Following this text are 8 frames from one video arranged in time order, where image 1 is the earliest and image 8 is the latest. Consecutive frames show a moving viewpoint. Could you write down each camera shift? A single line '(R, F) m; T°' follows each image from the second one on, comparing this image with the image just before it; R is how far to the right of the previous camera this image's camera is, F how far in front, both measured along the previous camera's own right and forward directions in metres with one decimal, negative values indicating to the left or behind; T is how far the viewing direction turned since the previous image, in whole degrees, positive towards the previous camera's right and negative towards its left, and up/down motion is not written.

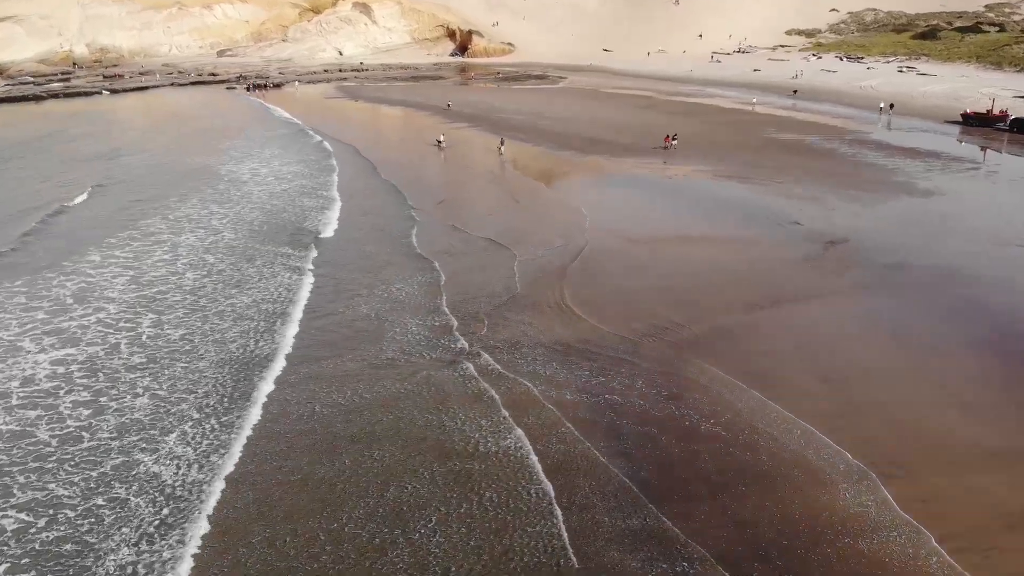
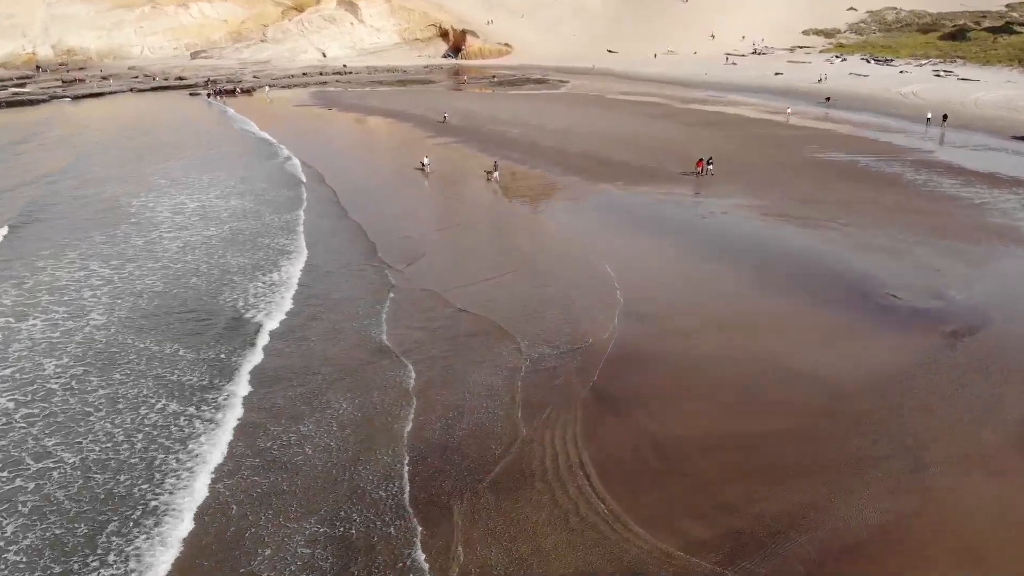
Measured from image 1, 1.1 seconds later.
(+0.2, +4.7) m; 0°
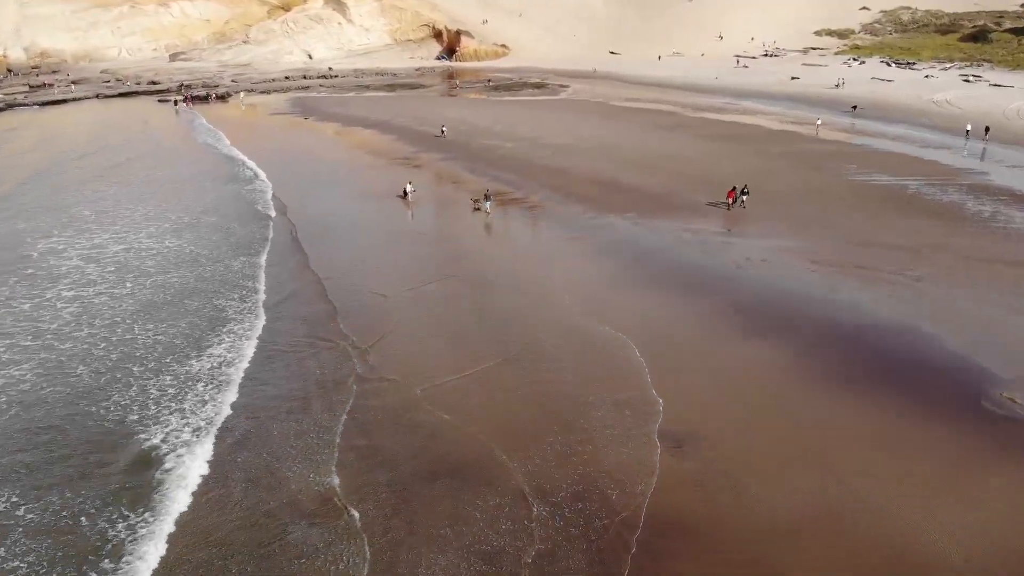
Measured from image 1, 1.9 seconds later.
(+0.1, +3.2) m; 0°
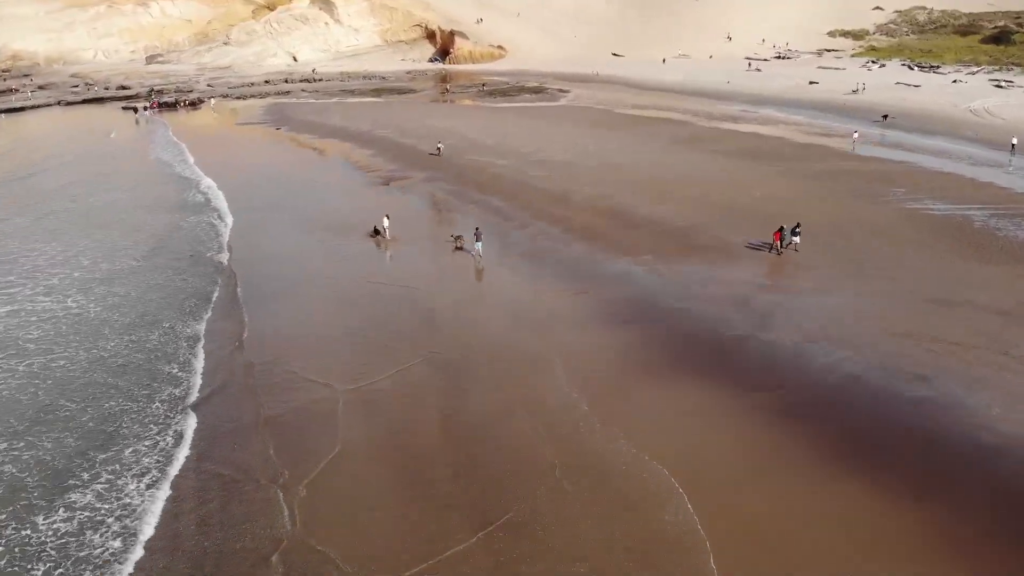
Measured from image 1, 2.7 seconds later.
(+0.1, +3.1) m; 0°
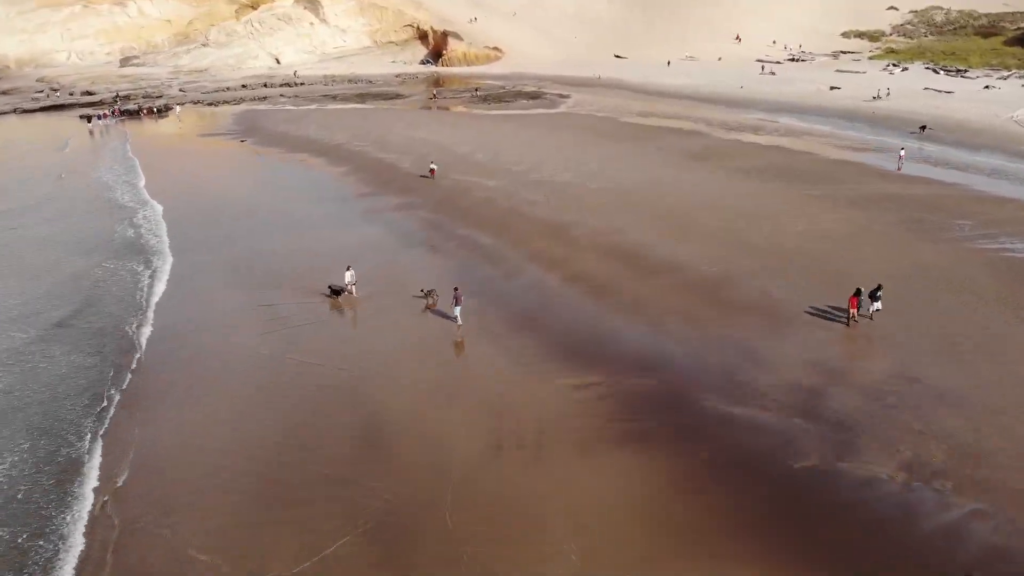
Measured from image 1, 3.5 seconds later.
(+0.1, +3.1) m; 0°
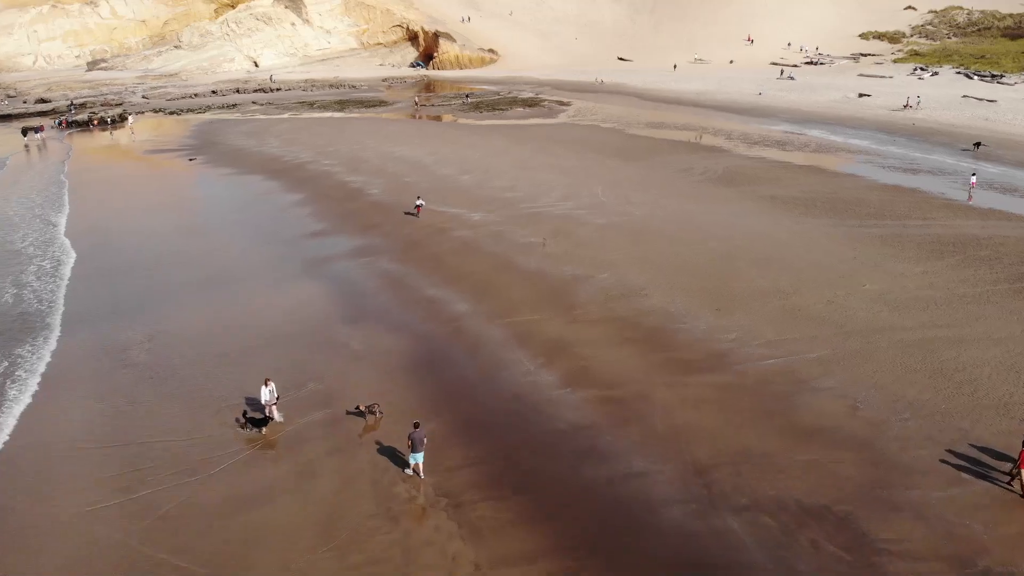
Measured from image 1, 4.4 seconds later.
(+0.3, +3.6) m; 0°
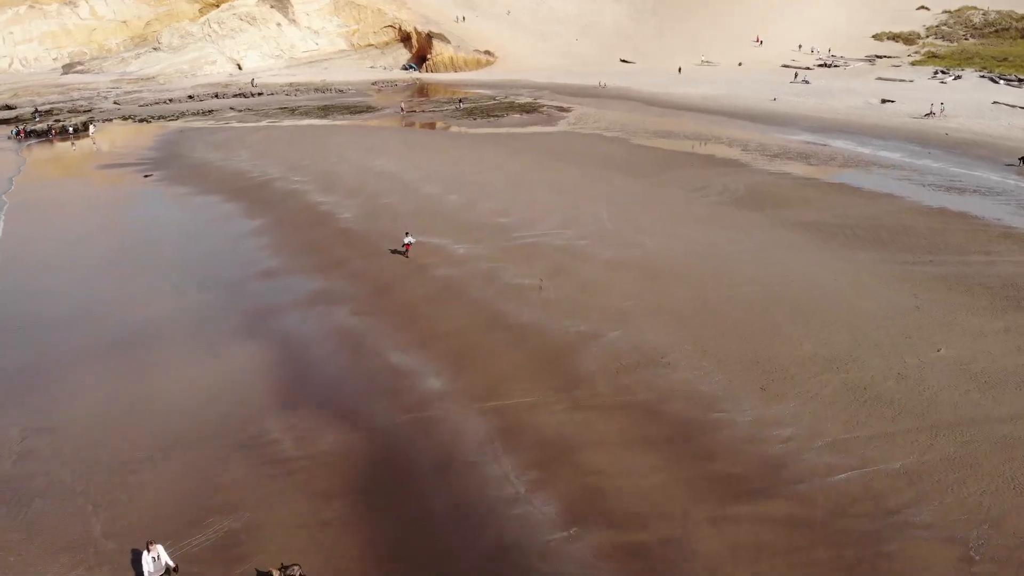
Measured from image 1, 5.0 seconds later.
(+0.2, +2.5) m; 0°
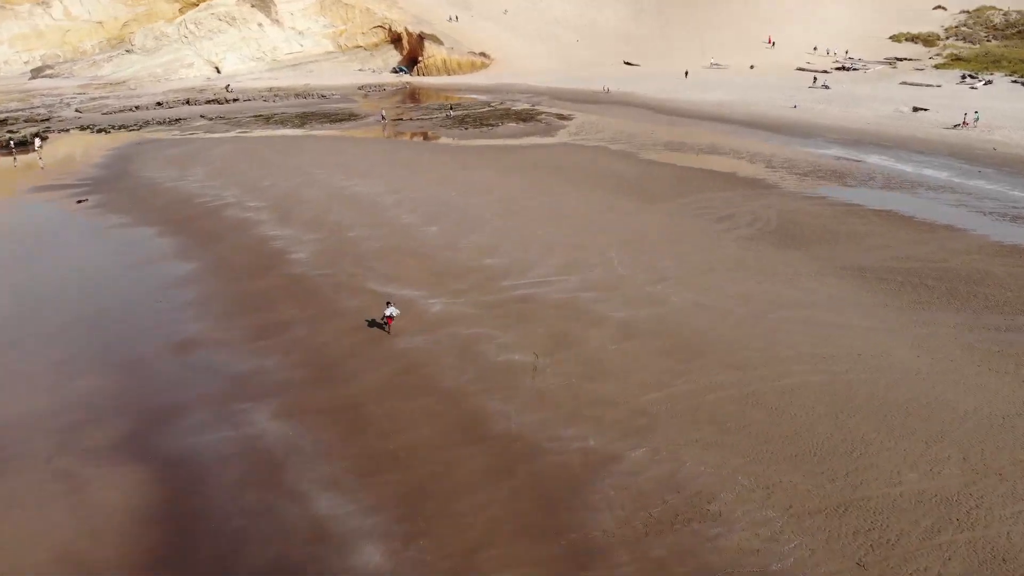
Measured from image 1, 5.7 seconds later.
(+0.2, +2.9) m; 0°
